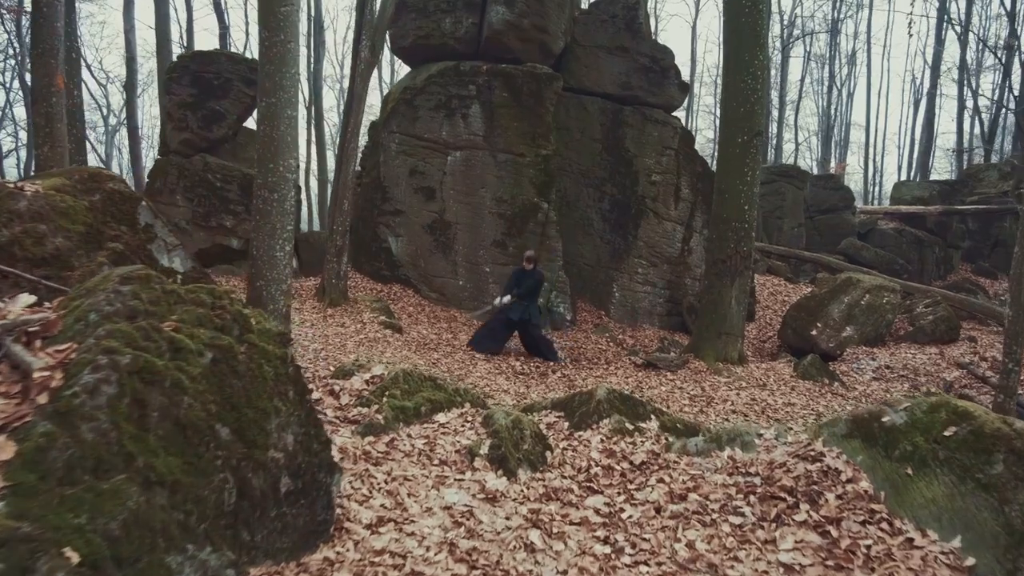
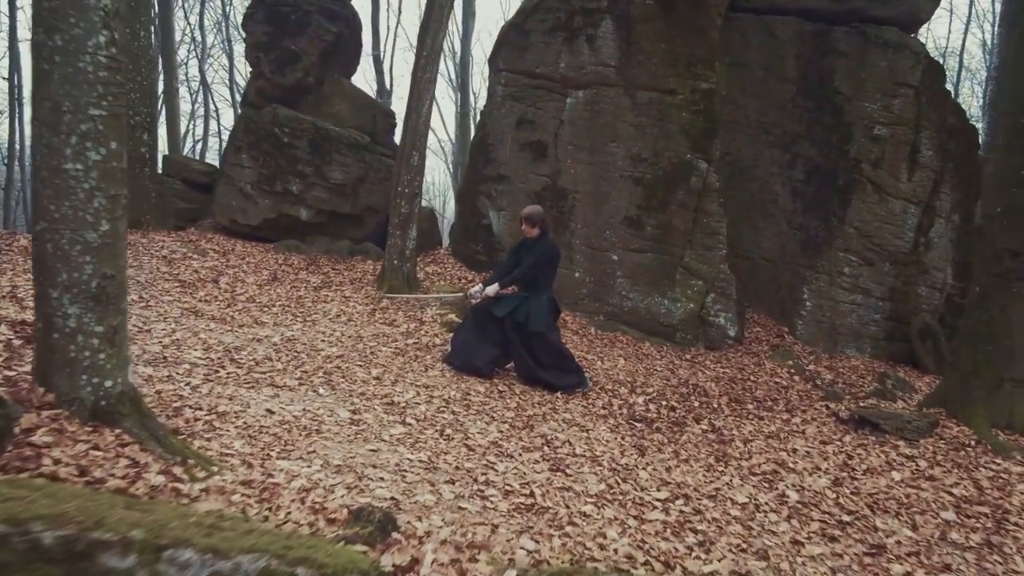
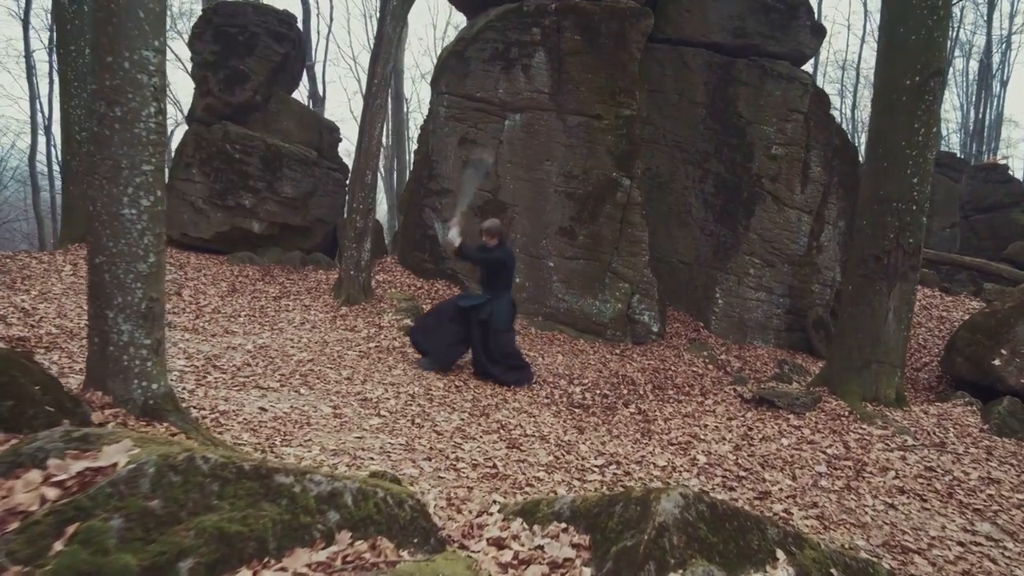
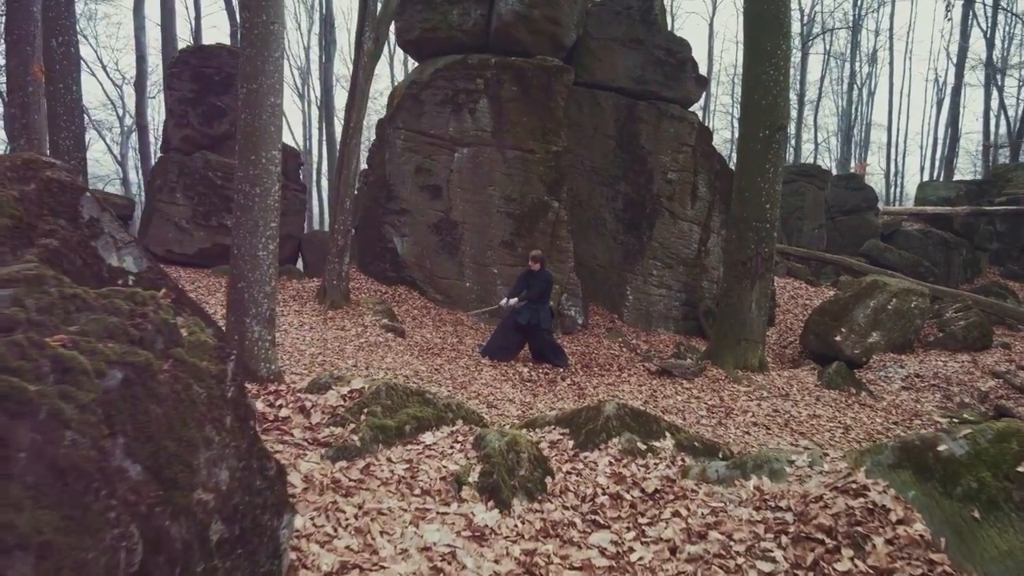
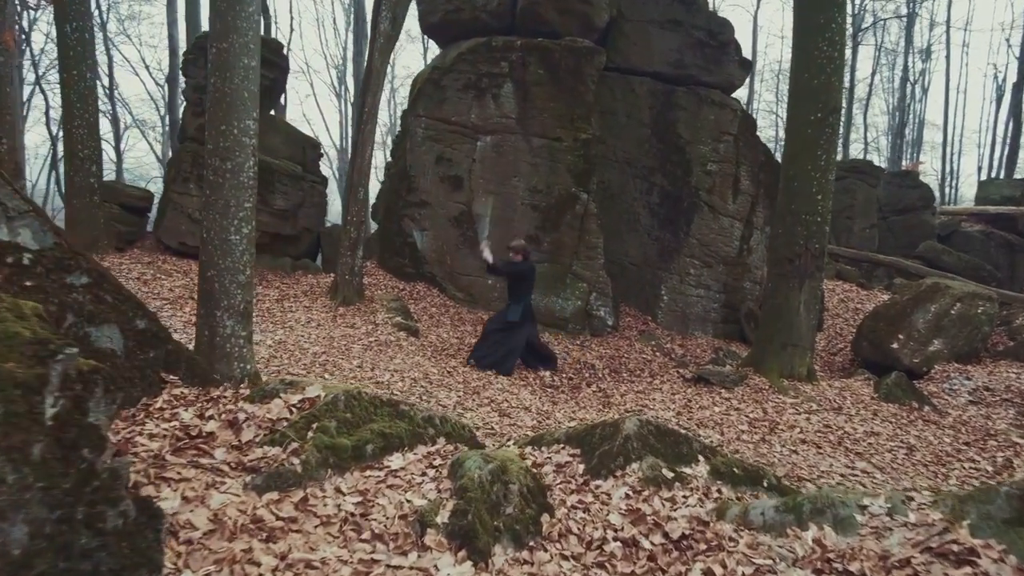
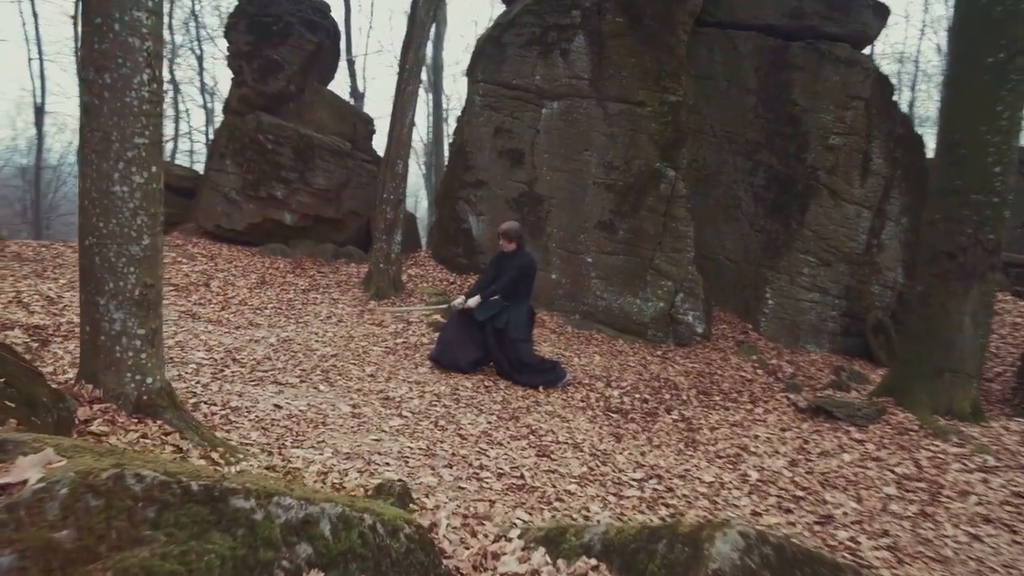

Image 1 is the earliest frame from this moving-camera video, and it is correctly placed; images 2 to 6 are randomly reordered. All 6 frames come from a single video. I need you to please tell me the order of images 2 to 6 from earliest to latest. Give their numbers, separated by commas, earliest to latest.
4, 5, 3, 6, 2
